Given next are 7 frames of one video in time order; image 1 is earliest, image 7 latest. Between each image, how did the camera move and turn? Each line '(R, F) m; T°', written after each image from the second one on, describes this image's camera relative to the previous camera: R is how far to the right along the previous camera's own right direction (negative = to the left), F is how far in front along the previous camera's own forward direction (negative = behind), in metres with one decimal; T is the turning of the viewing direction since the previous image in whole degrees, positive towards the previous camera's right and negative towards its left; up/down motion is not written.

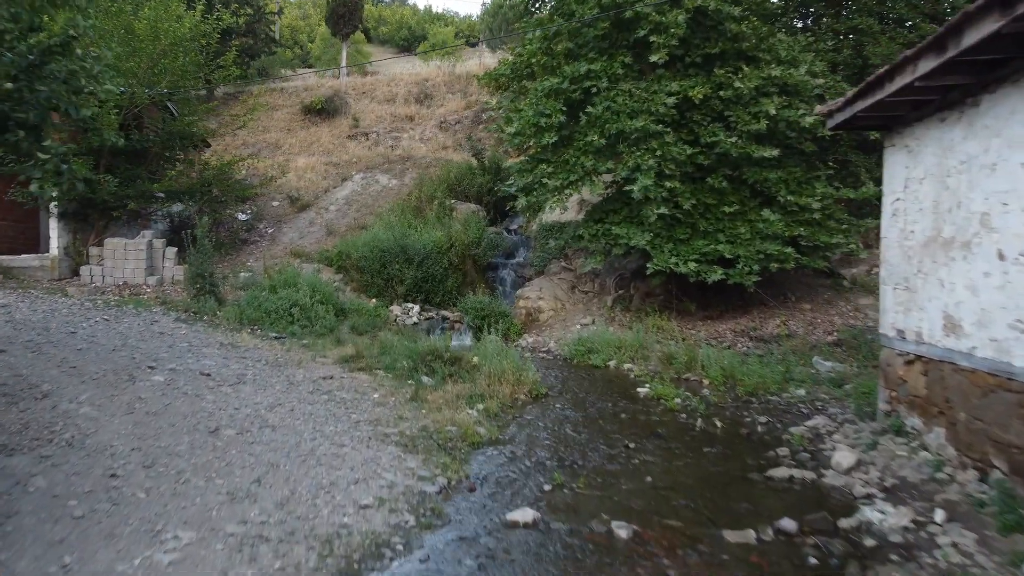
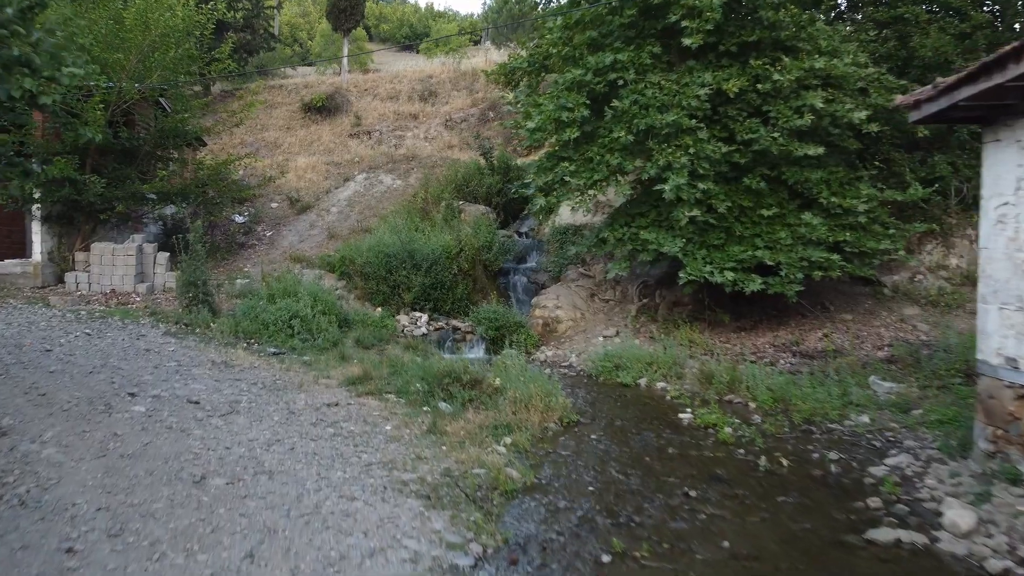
(-0.2, +0.8) m; 0°
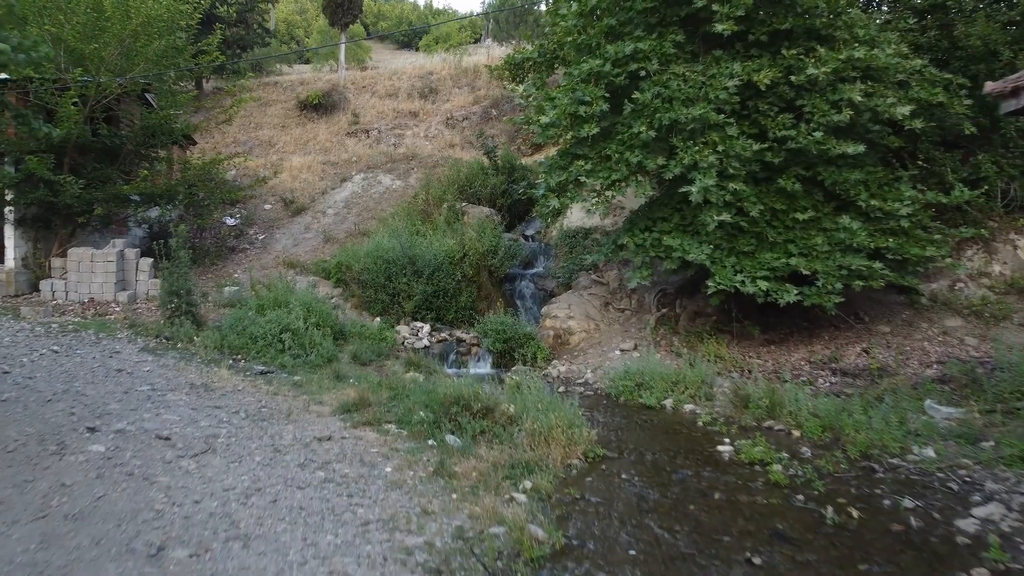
(-0.1, +0.8) m; 0°
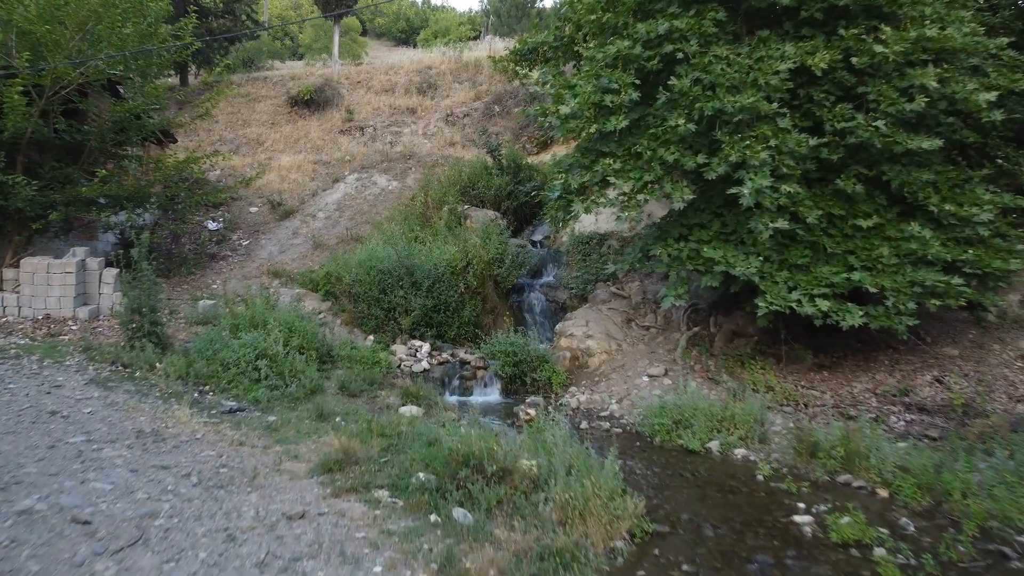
(-0.1, +1.2) m; 0°
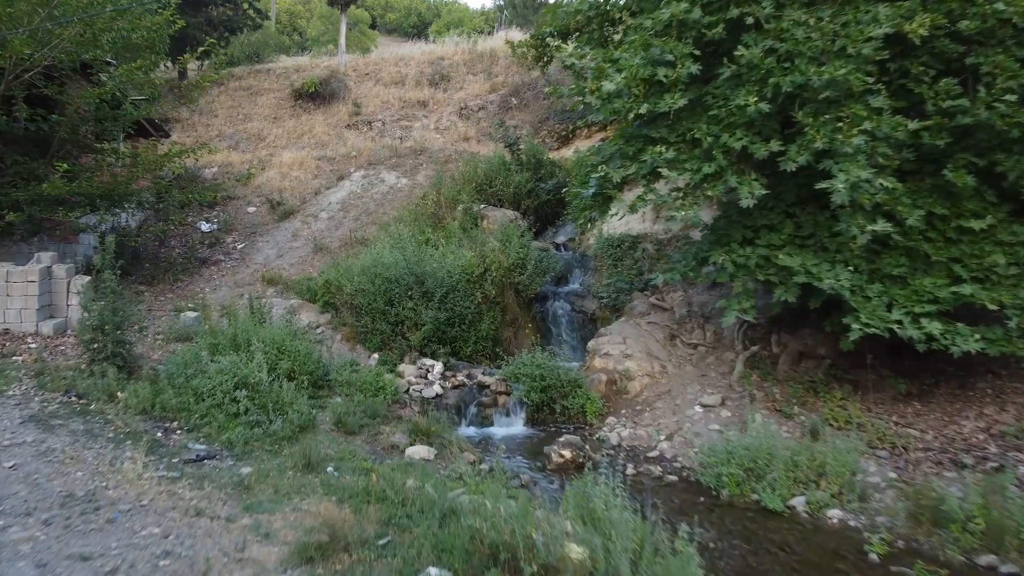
(-0.1, +1.3) m; -1°
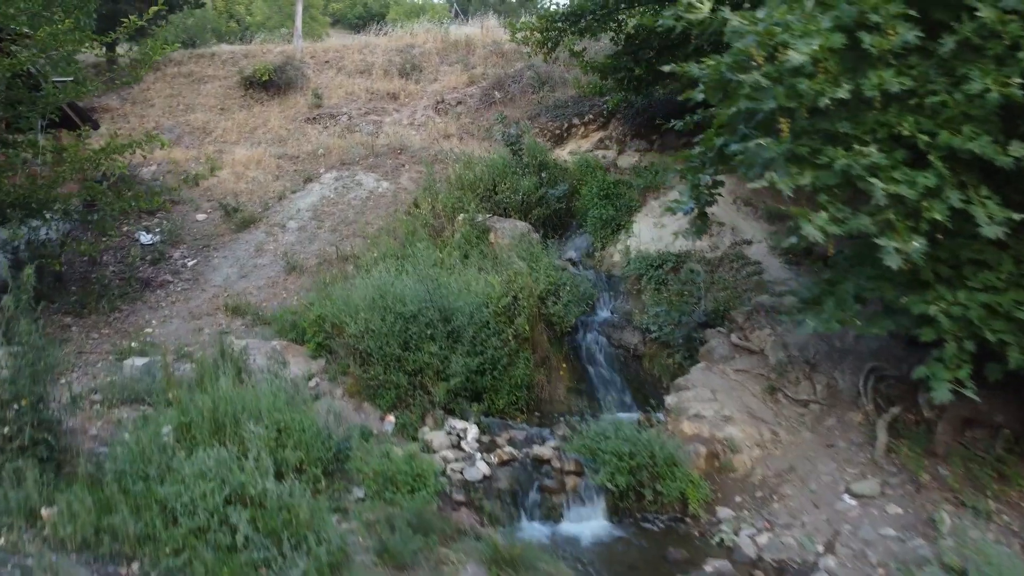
(-1.0, +2.0) m; +5°
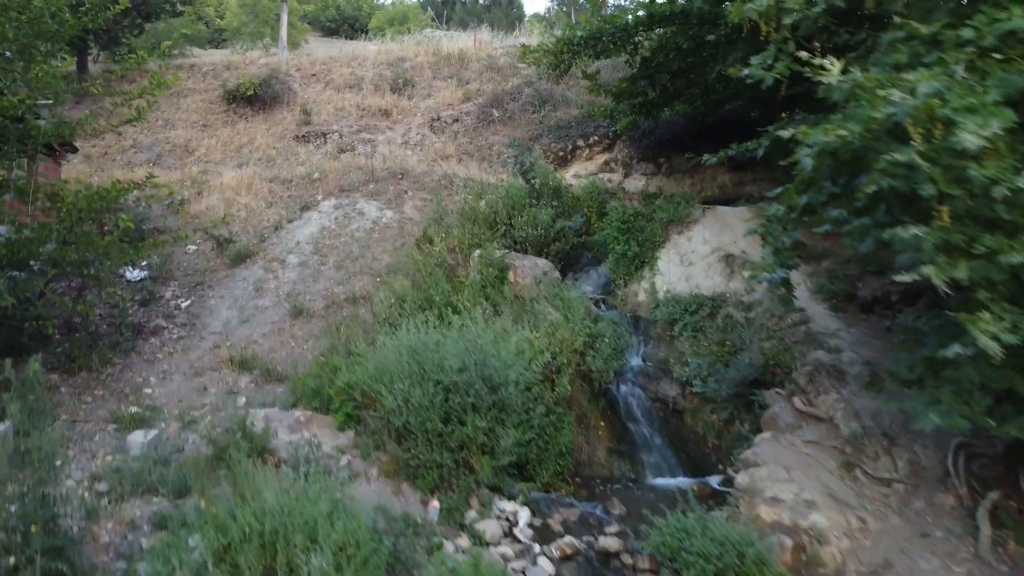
(-0.7, +0.7) m; +3°
